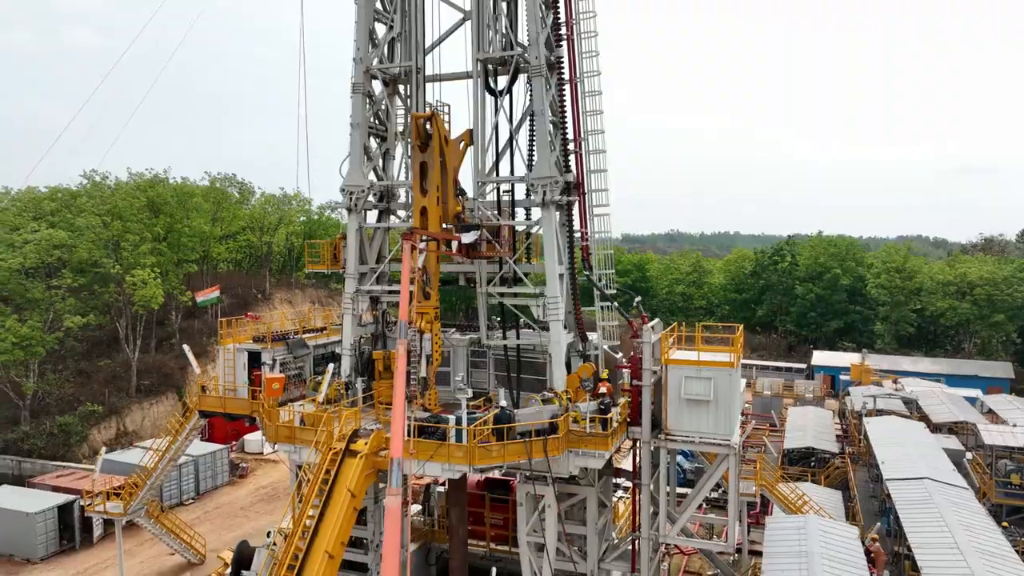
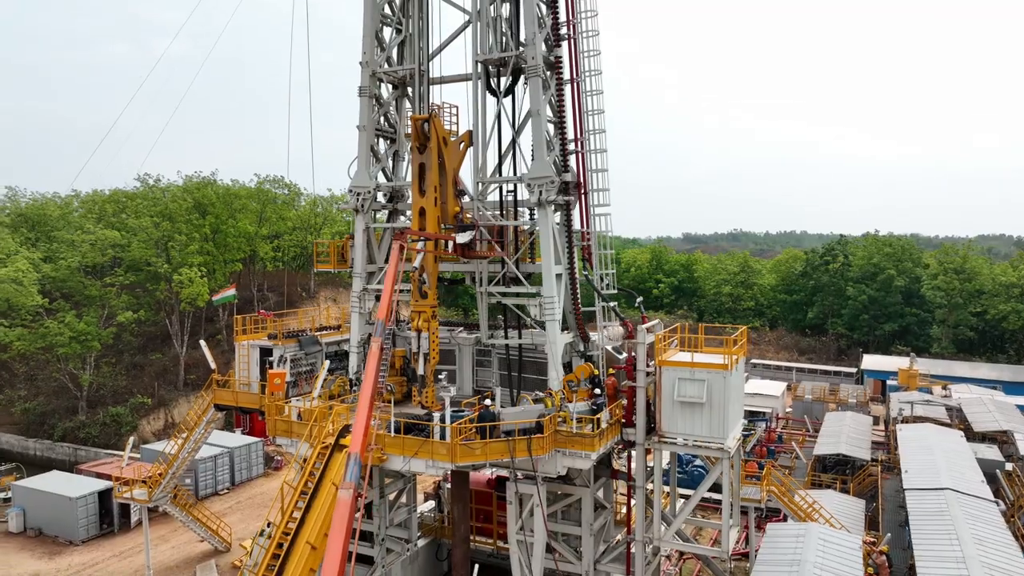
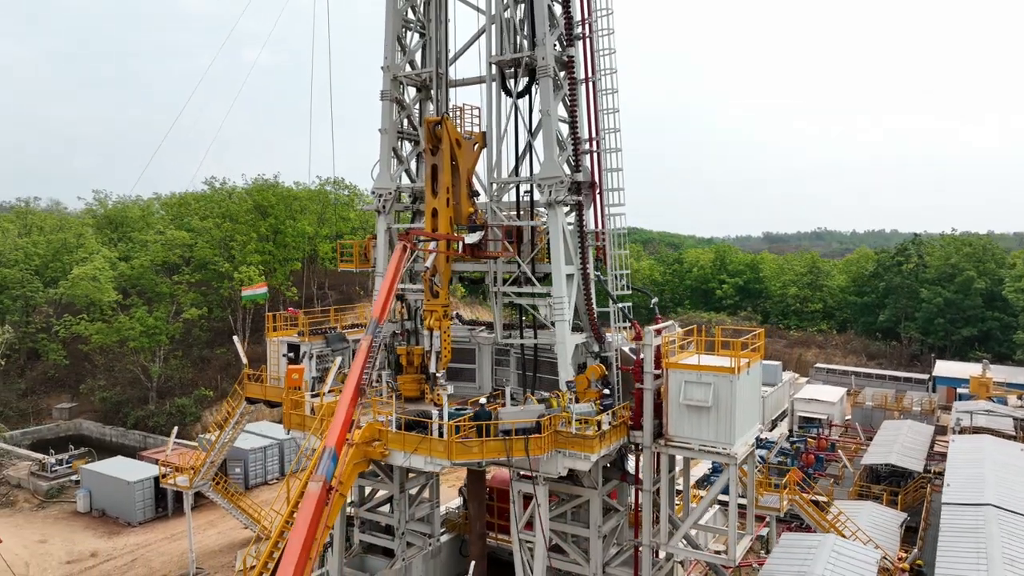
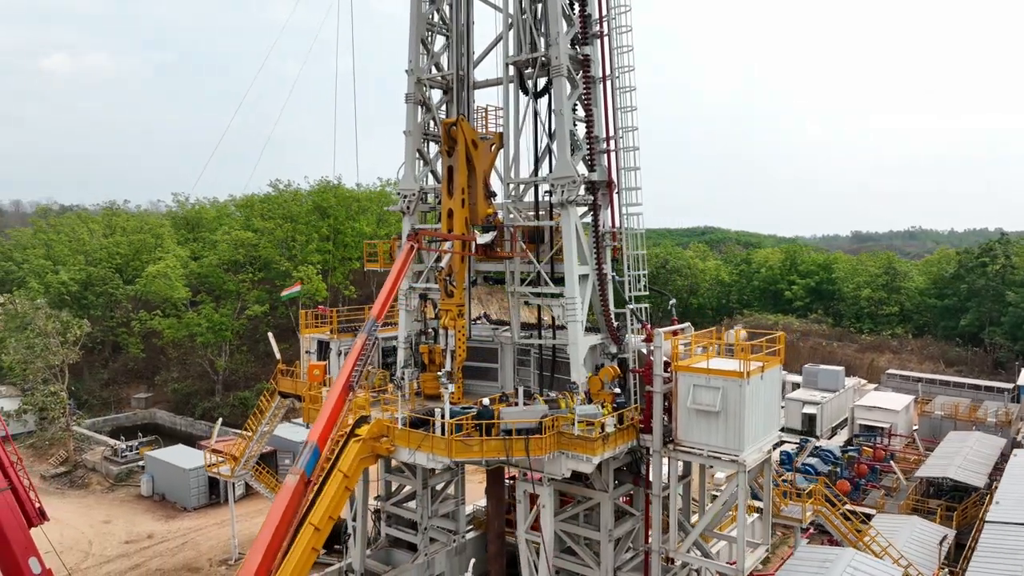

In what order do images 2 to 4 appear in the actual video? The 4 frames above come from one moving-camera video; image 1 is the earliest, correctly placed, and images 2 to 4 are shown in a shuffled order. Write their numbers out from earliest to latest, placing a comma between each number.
2, 3, 4
